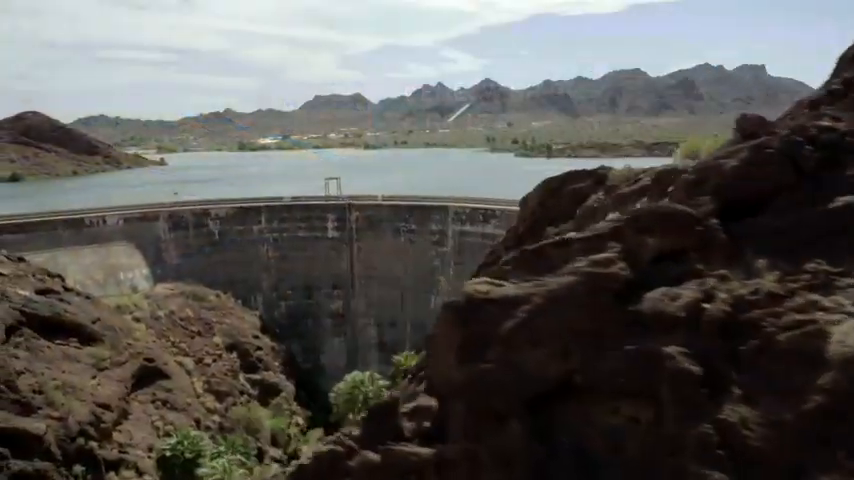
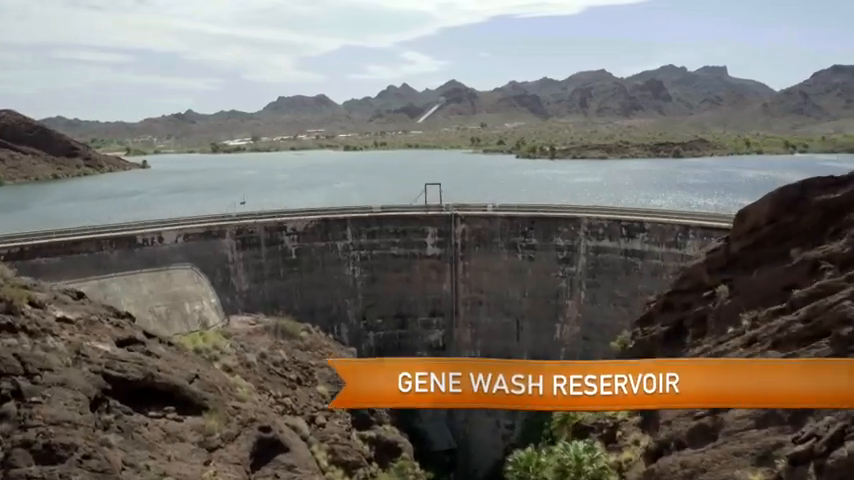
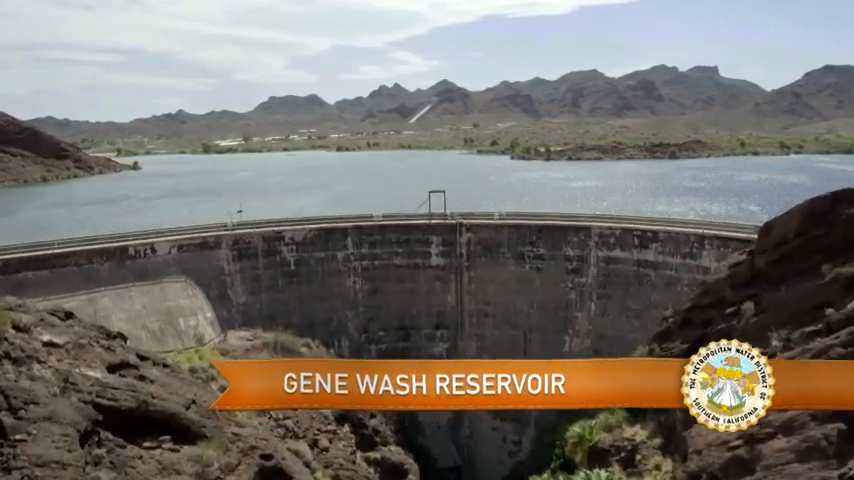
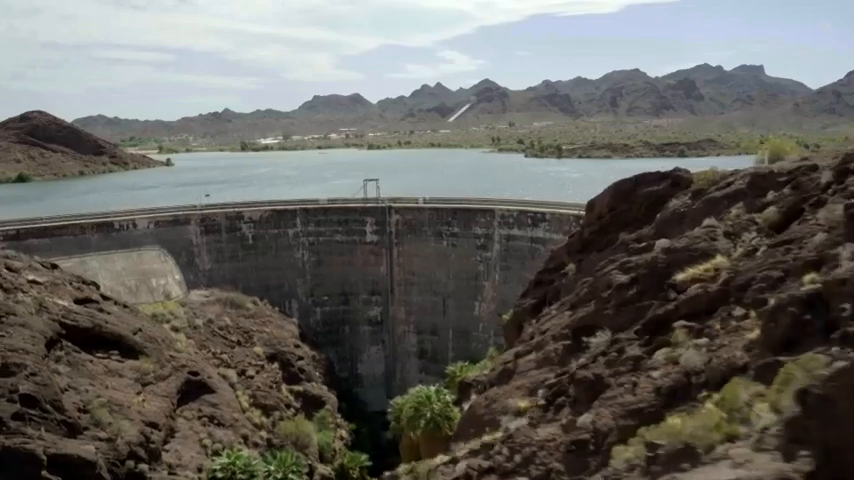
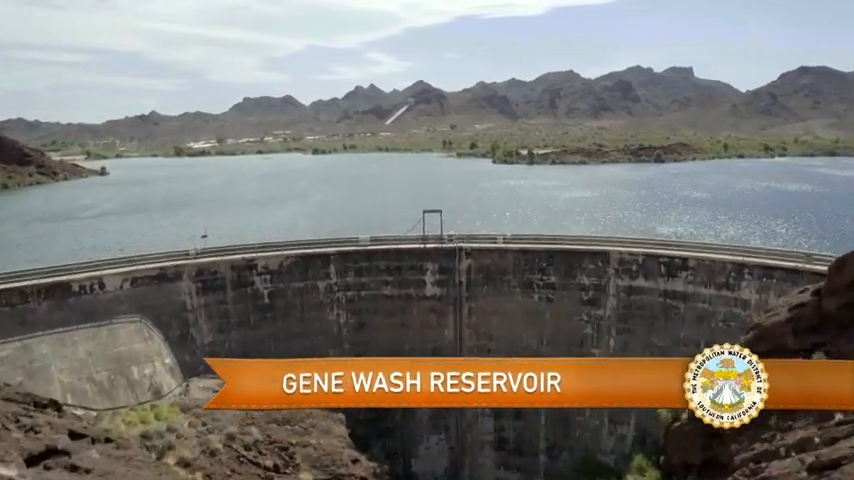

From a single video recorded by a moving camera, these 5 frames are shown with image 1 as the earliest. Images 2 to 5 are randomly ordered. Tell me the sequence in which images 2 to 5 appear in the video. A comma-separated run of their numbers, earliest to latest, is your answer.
4, 2, 3, 5
